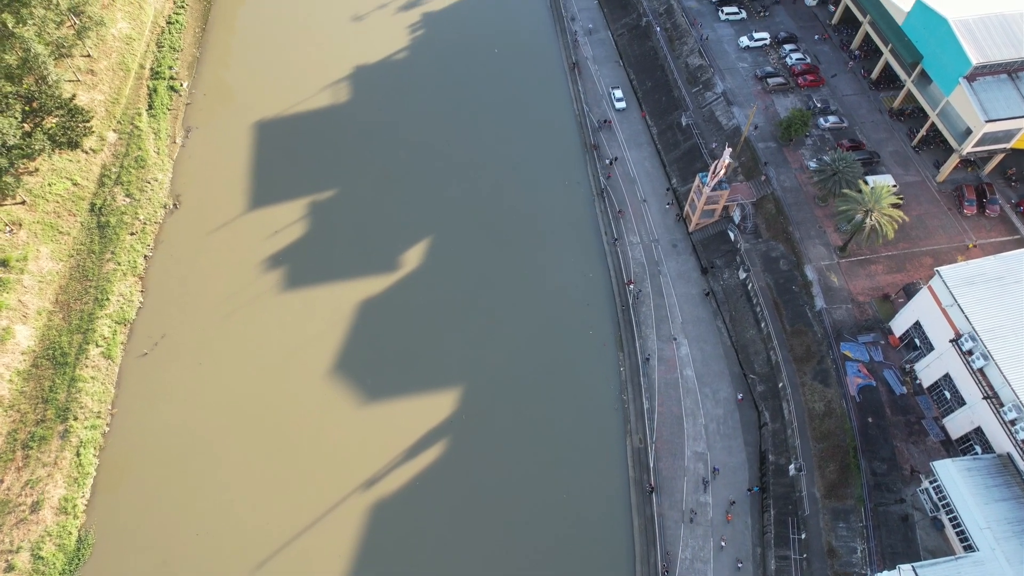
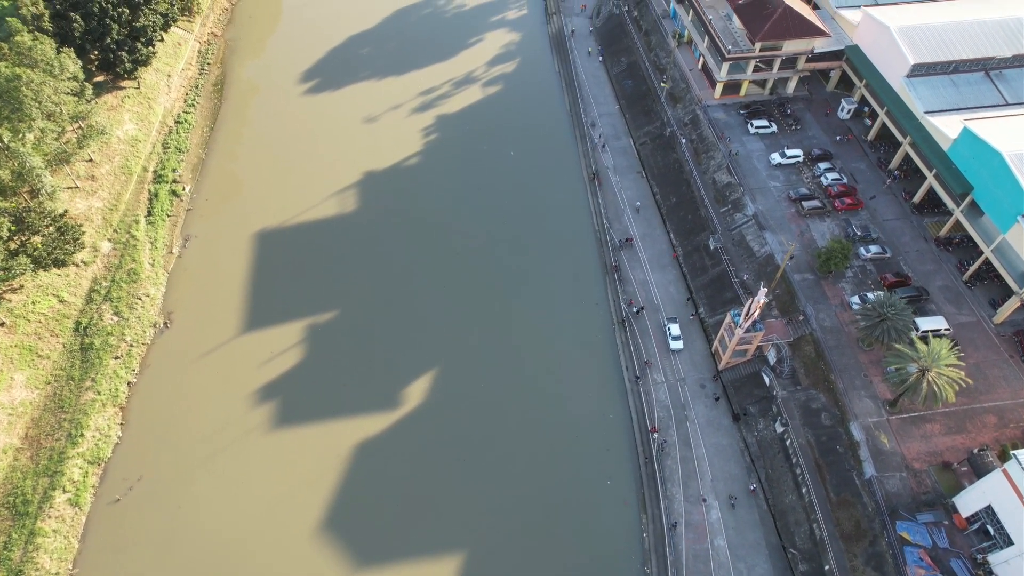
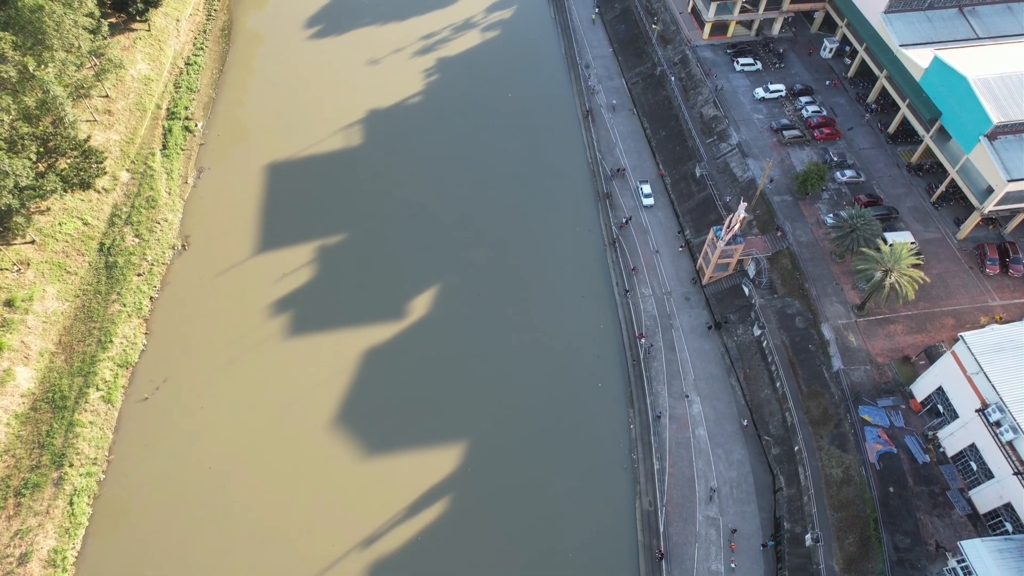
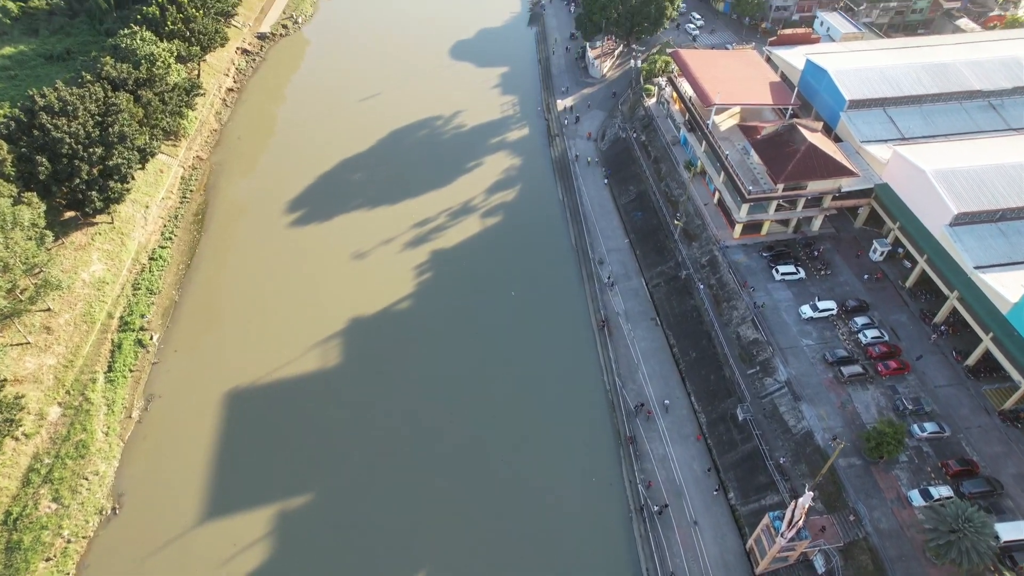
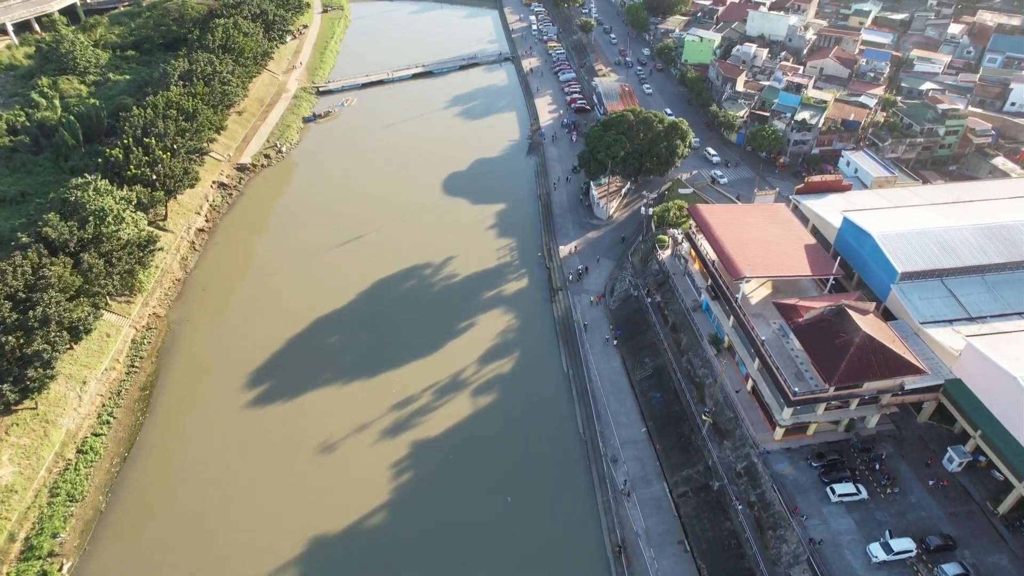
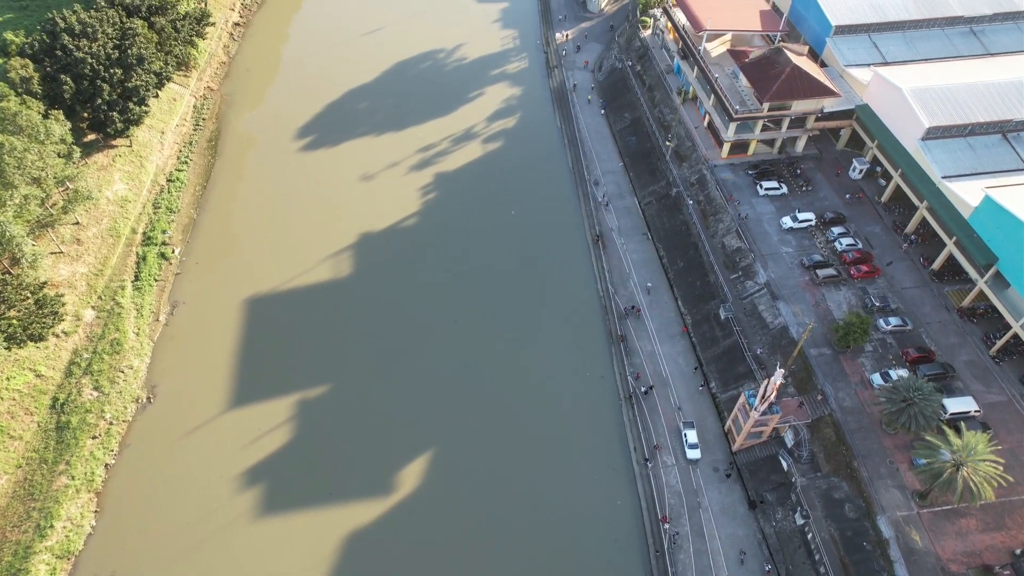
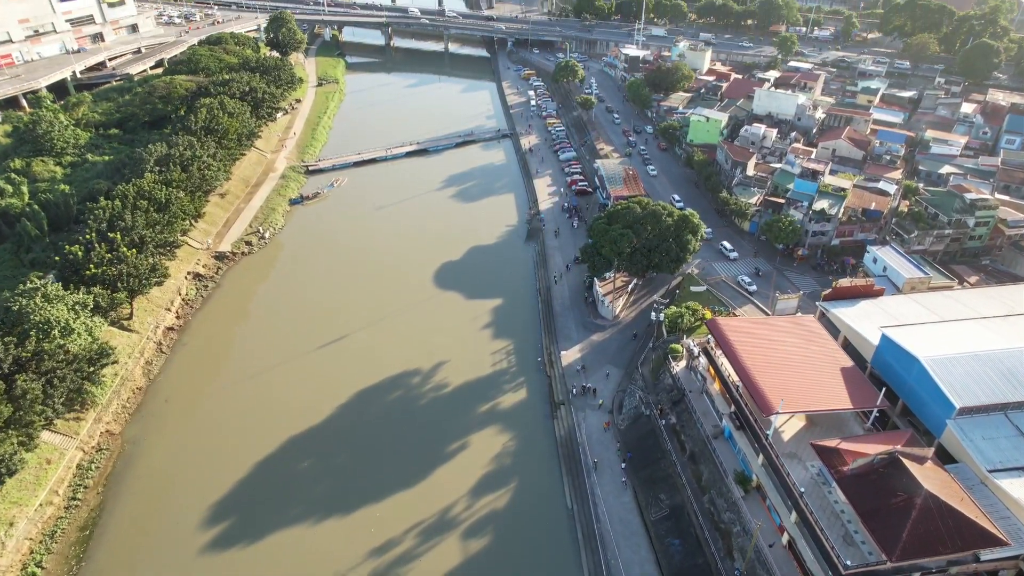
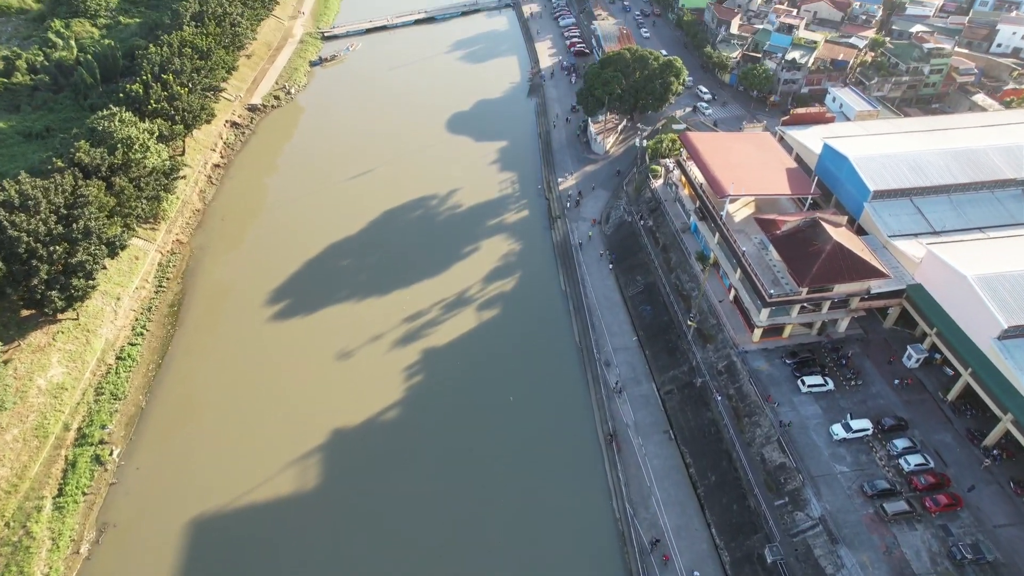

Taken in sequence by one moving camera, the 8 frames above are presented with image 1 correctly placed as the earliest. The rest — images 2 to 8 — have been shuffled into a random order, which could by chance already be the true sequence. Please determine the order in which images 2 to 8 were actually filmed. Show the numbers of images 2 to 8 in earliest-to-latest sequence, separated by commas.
3, 2, 6, 4, 8, 5, 7
